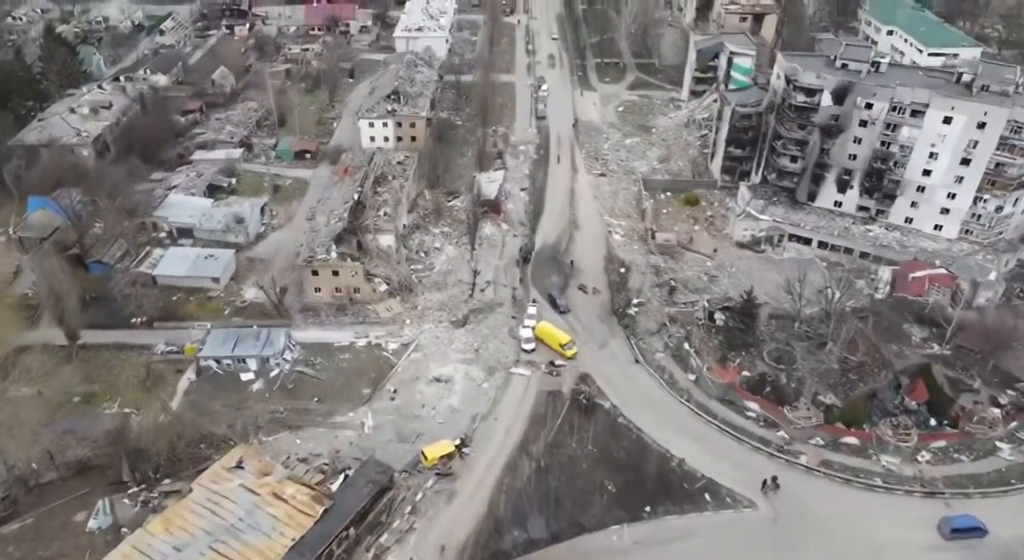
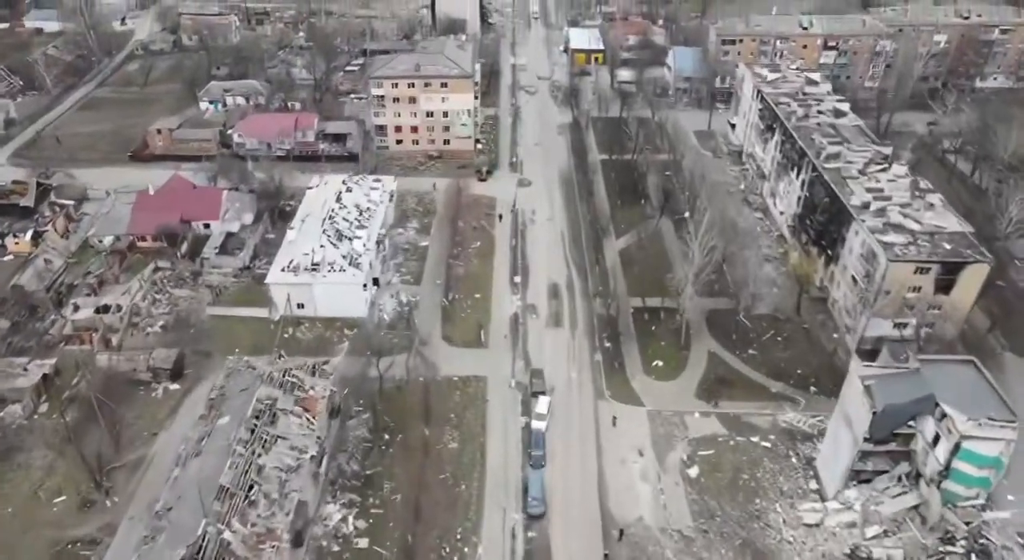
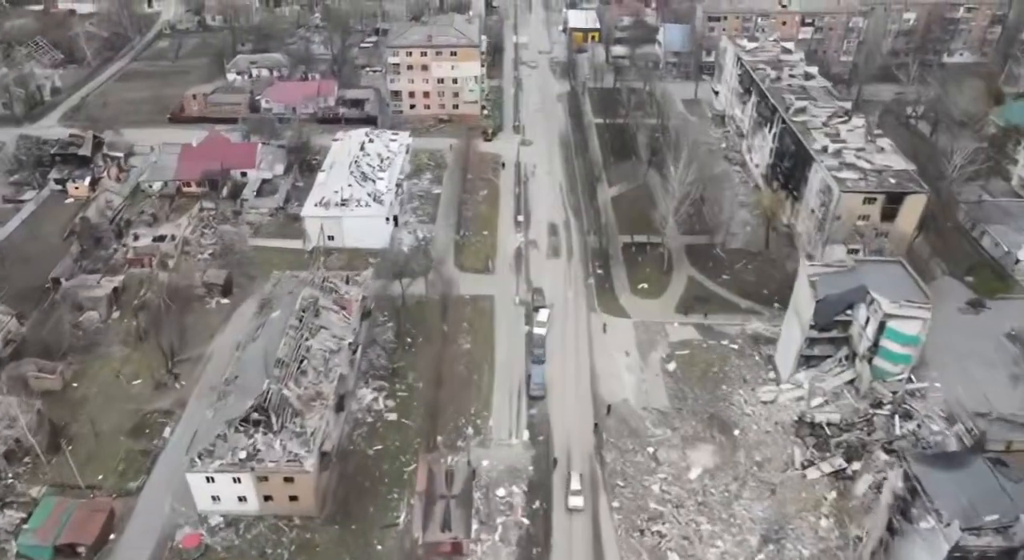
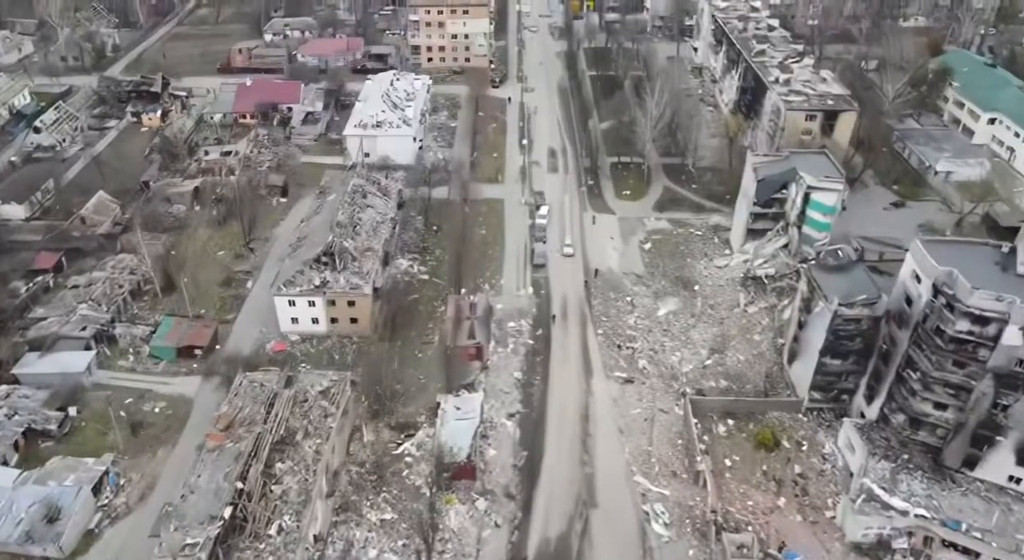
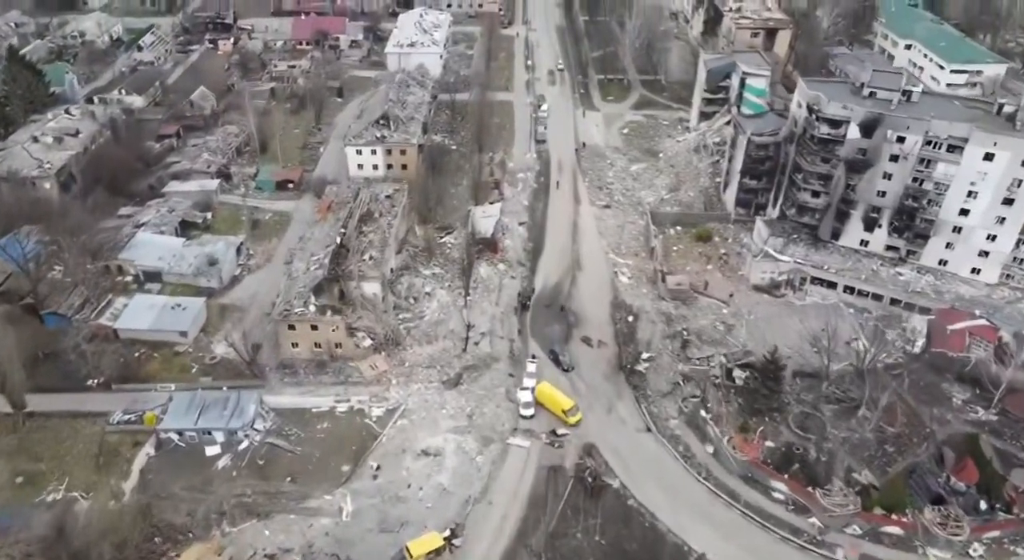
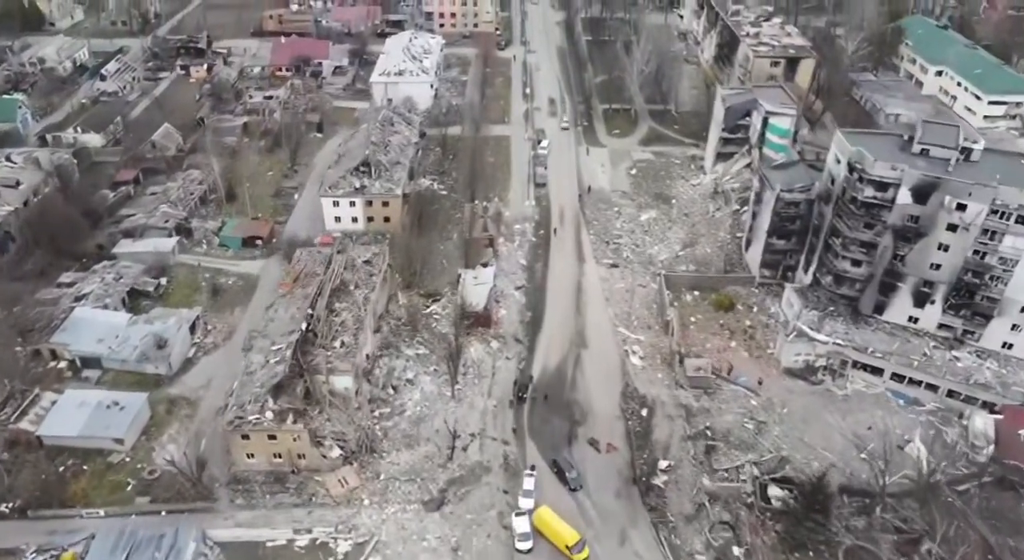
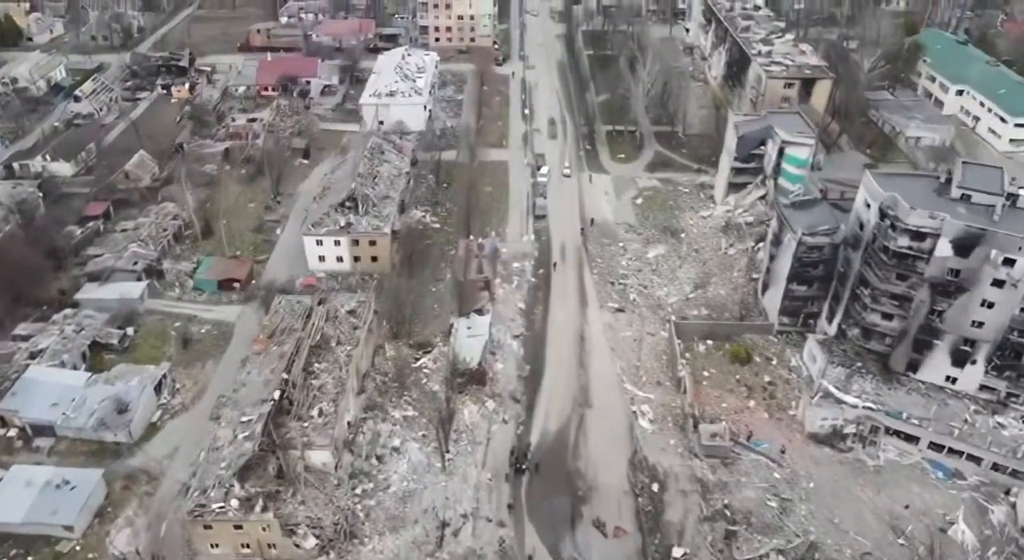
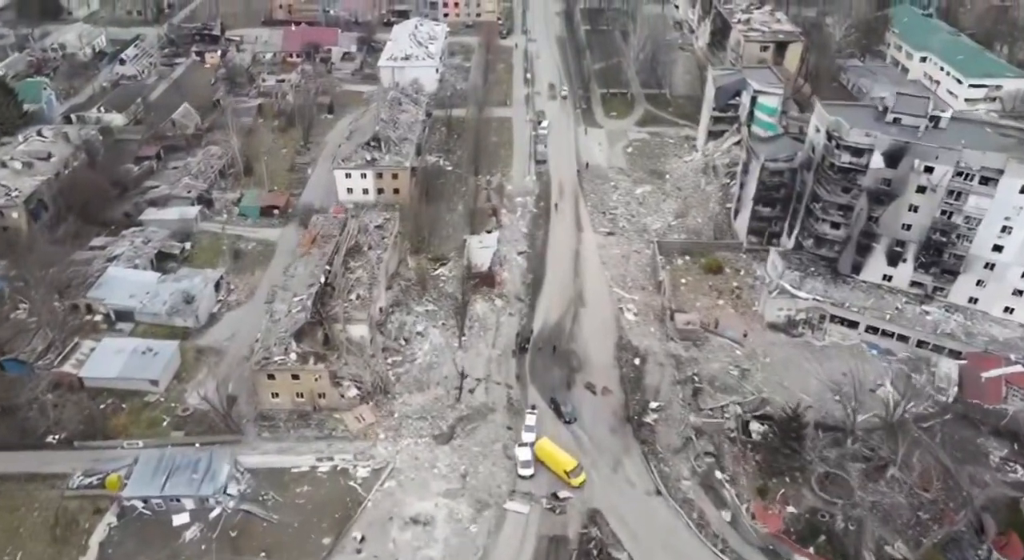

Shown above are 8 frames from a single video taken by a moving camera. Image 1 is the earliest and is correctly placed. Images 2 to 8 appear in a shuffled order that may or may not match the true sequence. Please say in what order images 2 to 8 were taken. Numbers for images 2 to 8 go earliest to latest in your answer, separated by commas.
5, 8, 6, 7, 4, 3, 2
